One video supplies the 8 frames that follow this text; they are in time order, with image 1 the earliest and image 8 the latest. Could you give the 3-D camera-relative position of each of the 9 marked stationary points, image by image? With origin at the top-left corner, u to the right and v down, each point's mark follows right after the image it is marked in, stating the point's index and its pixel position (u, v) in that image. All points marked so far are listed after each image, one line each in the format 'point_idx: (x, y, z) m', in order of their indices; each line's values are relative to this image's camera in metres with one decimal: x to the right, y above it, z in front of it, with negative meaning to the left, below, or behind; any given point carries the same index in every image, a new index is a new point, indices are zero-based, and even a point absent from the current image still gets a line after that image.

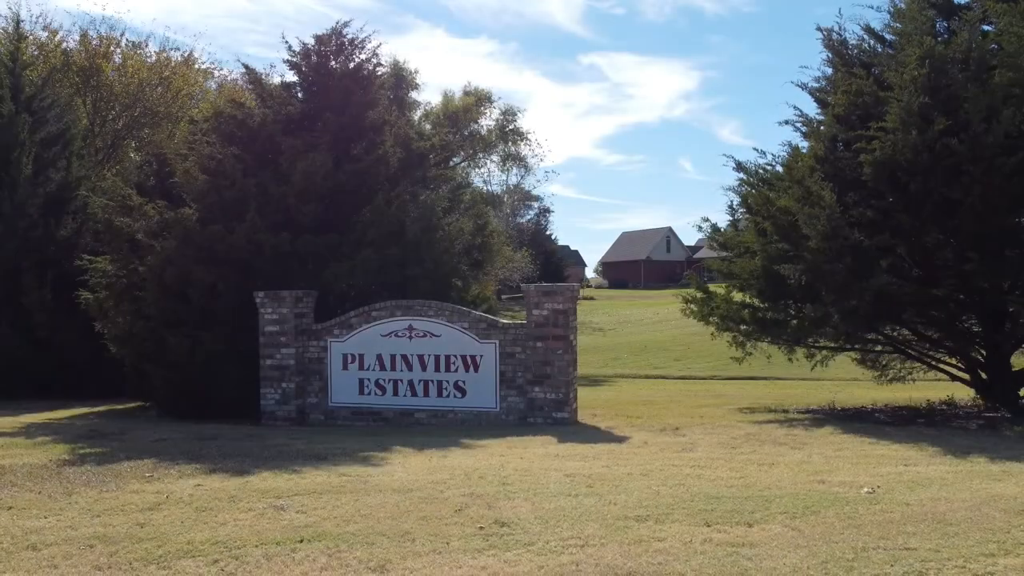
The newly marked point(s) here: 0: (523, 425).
0: (+0.1, -1.7, +9.7) m
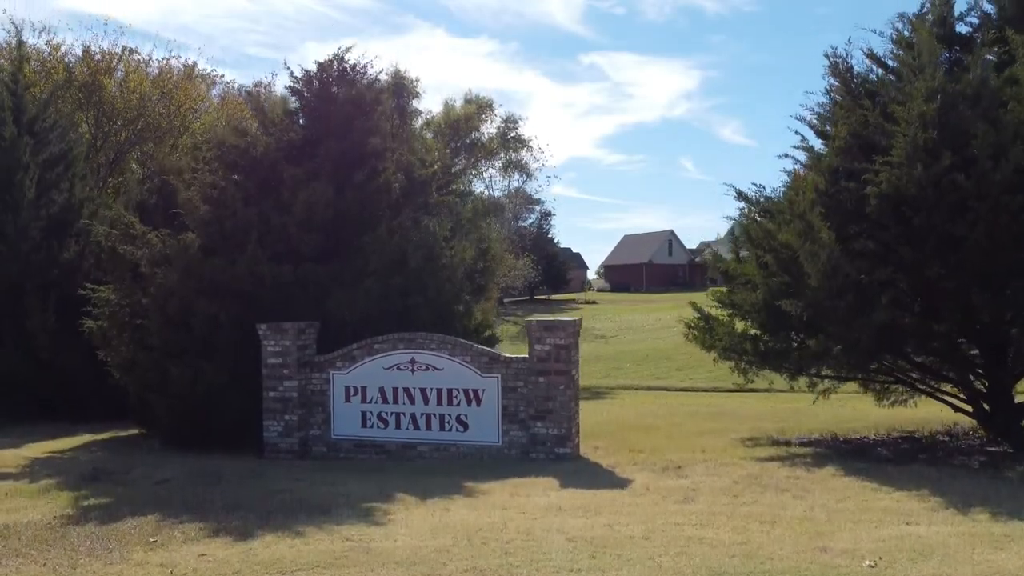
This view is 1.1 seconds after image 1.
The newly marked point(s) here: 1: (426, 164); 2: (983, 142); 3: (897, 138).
0: (+0.2, -2.1, +9.7) m
1: (-1.5, +2.0, +13.3) m
2: (+4.8, +1.5, +8.2) m
3: (+4.1, +1.6, +8.6) m
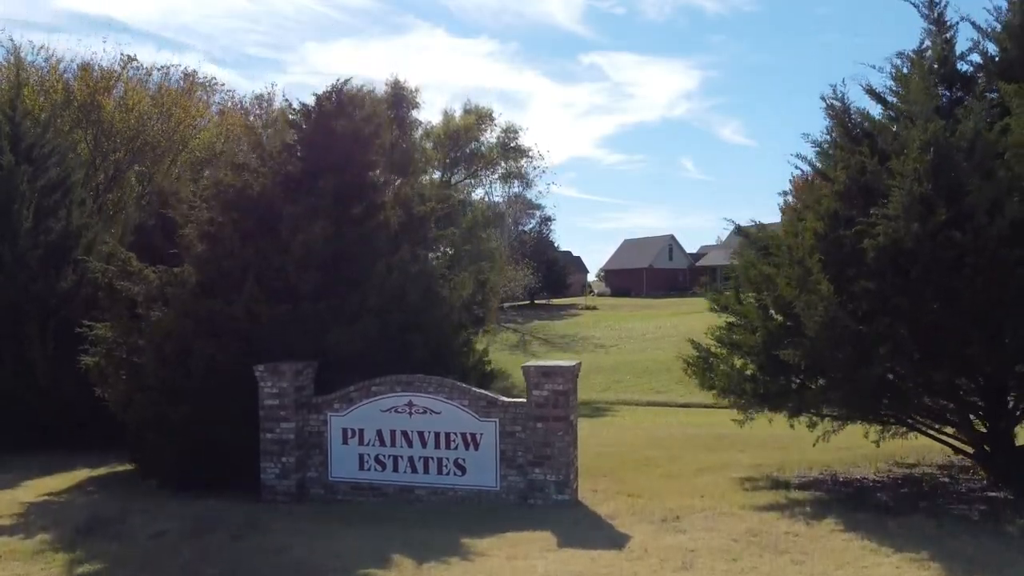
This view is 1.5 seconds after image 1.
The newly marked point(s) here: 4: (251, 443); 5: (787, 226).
0: (+0.1, -2.7, +9.7) m
1: (-1.5, +1.5, +13.3) m
2: (+4.8, +0.9, +8.2) m
3: (+4.1, +1.1, +8.6) m
4: (-3.7, -2.2, +11.1) m
5: (+3.8, +0.9, +10.8) m
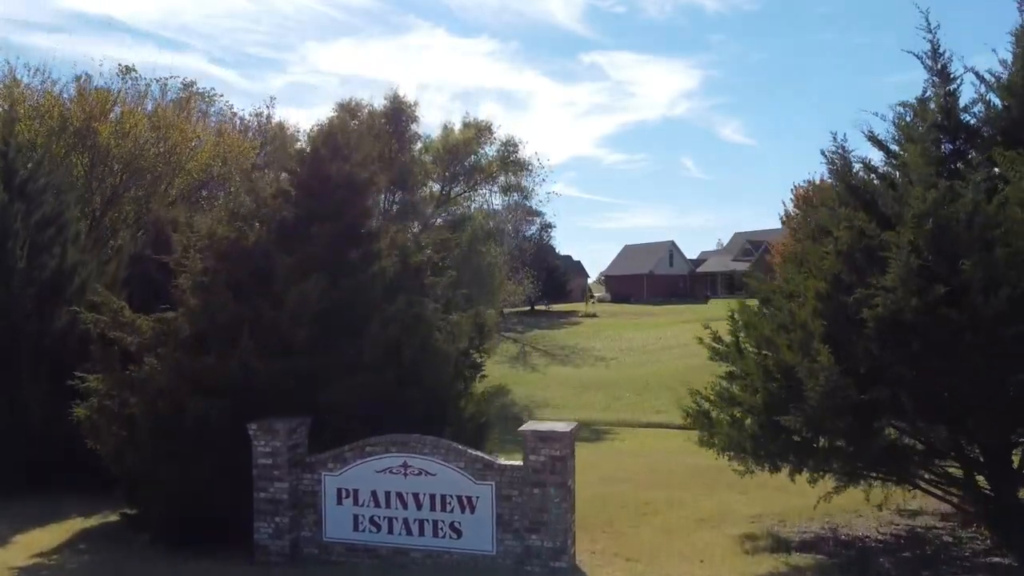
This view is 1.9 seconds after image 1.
0: (+0.1, -3.4, +9.5) m
1: (-1.5, +0.7, +13.1) m
2: (+4.8, +0.2, +8.0) m
3: (+4.1, +0.3, +8.4) m
4: (-3.7, -2.9, +11.0) m
5: (+3.7, +0.1, +10.7) m
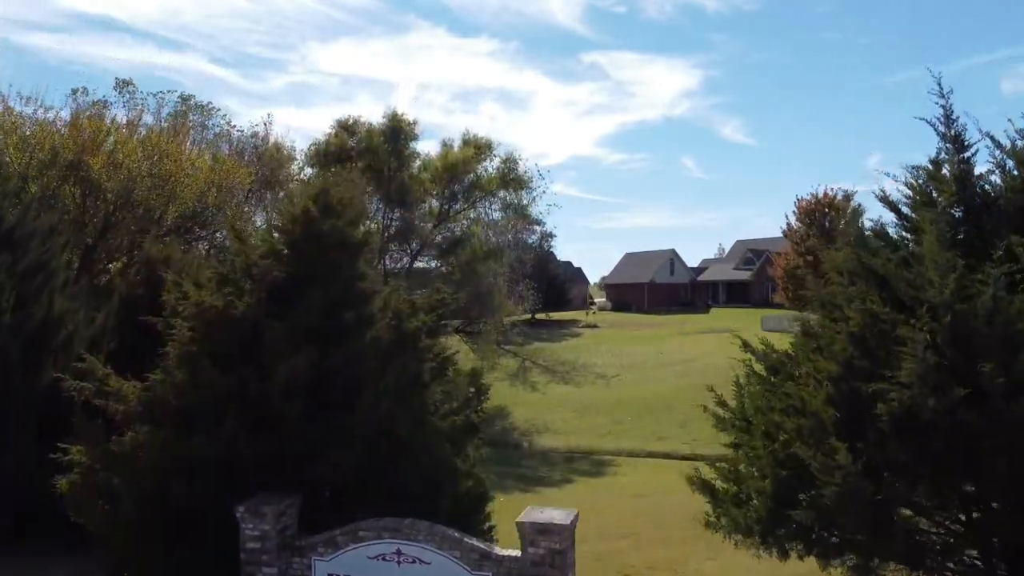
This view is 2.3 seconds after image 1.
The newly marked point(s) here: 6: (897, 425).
0: (+0.1, -4.4, +9.1) m
1: (-1.6, -0.2, +12.7) m
2: (+4.7, -0.8, +7.6) m
3: (+4.0, -0.7, +8.0) m
4: (-3.7, -3.9, +10.6) m
5: (+3.7, -0.9, +10.3) m
6: (+4.0, -1.4, +8.1) m
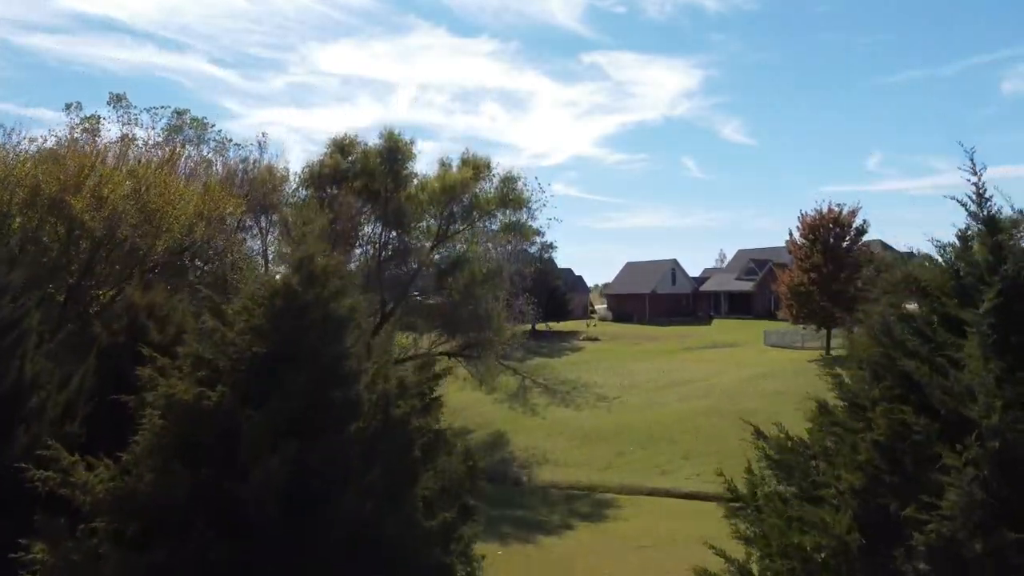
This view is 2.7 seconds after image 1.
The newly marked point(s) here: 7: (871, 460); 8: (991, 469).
0: (0.0, -5.5, +8.3) m
1: (-1.6, -1.4, +11.9) m
2: (+4.7, -1.9, +6.8) m
3: (+4.0, -1.8, +7.2) m
4: (-3.8, -5.0, +9.8) m
5: (+3.6, -2.0, +9.5) m
6: (+3.9, -2.5, +7.3) m
7: (+3.8, -1.8, +8.2) m
8: (+4.3, -1.6, +7.1) m
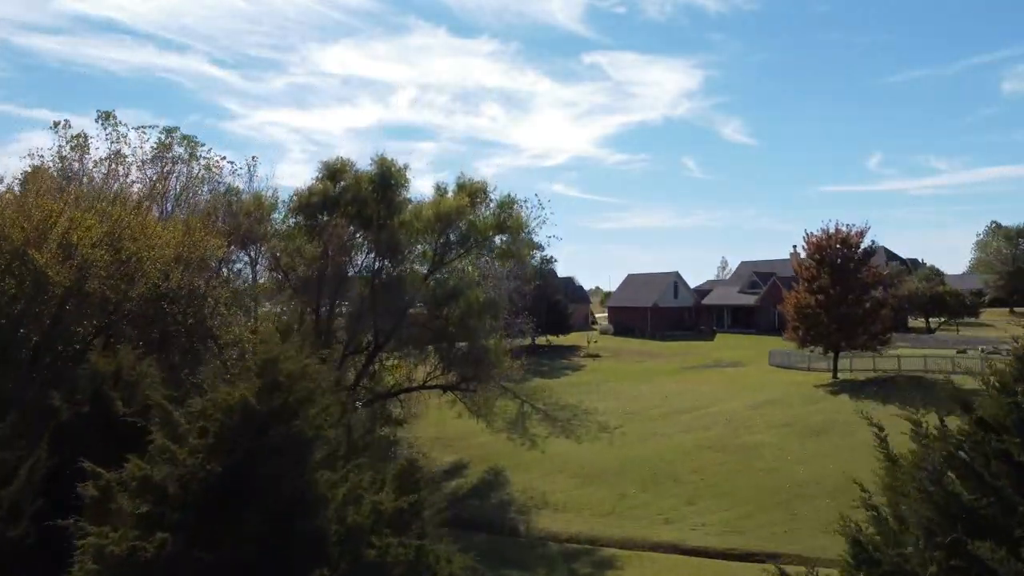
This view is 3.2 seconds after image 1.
0: (-0.1, -6.9, +6.9) m
1: (-1.7, -2.8, +10.6) m
2: (+4.5, -3.3, +5.4) m
3: (+3.8, -3.2, +5.8) m
4: (-3.9, -6.5, +8.4) m
5: (+3.5, -3.4, +8.1) m
6: (+3.8, -3.9, +5.9) m
7: (+3.6, -3.3, +6.8) m
8: (+4.1, -3.0, +5.7) m
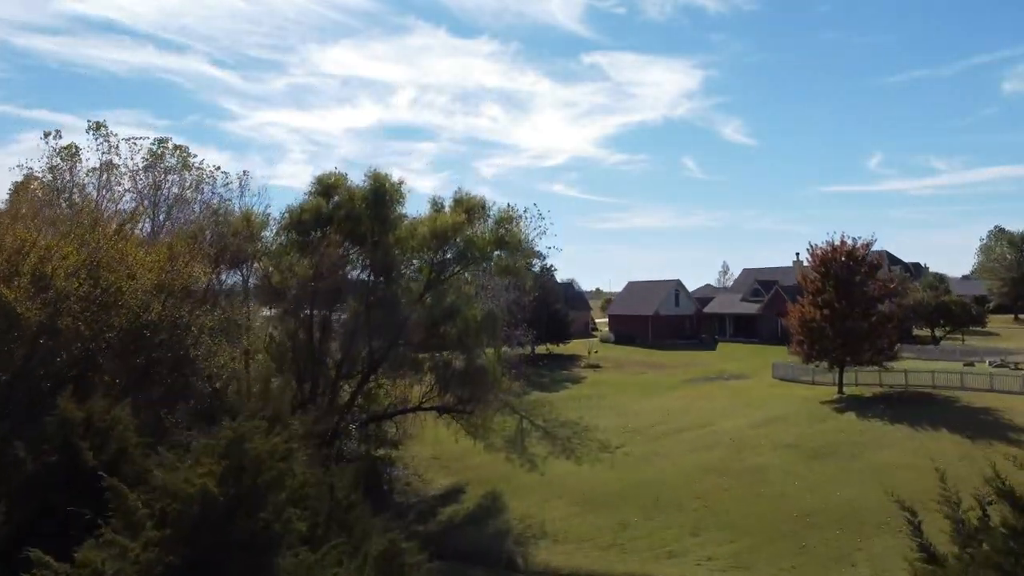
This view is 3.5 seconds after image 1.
0: (-0.2, -7.8, +5.9) m
1: (-1.8, -3.7, +9.5) m
2: (+4.5, -4.2, +4.4) m
3: (+3.7, -4.1, +4.8) m
4: (-4.0, -7.3, +7.4) m
5: (+3.4, -4.3, +7.0) m
6: (+3.7, -4.8, +4.8) m
7: (+3.5, -4.1, +5.8) m
8: (+4.1, -3.9, +4.6) m
